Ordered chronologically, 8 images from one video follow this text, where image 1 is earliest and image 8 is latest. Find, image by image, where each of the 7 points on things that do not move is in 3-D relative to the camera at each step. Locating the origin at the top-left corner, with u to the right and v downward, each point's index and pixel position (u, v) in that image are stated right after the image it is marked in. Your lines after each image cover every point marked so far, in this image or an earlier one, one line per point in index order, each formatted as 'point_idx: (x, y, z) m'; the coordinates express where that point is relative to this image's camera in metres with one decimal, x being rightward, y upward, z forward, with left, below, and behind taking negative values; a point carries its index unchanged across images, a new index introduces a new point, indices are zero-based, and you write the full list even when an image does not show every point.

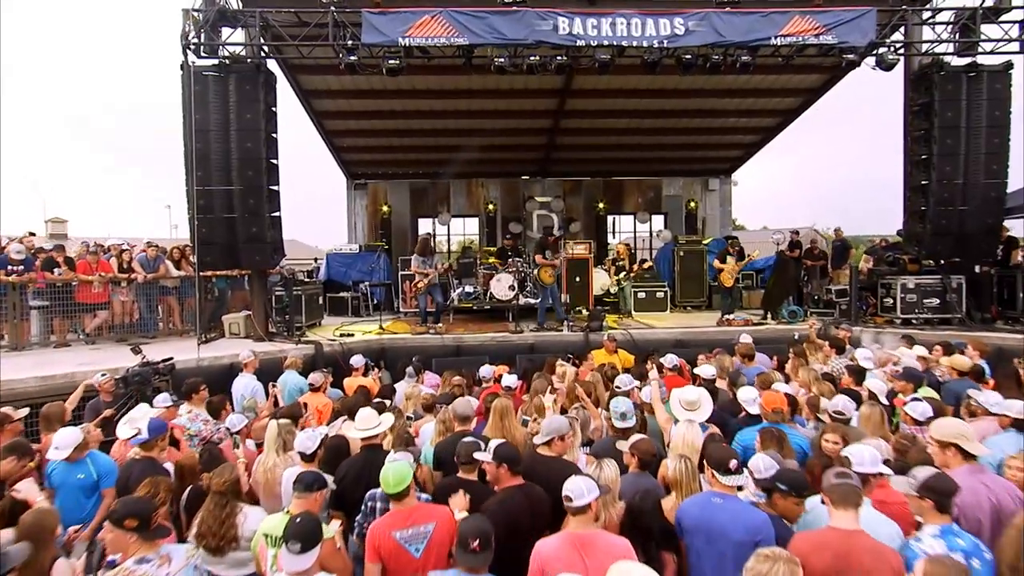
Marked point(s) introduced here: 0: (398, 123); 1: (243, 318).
0: (-2.3, +3.4, +13.5) m
1: (-3.7, -0.4, +9.1) m
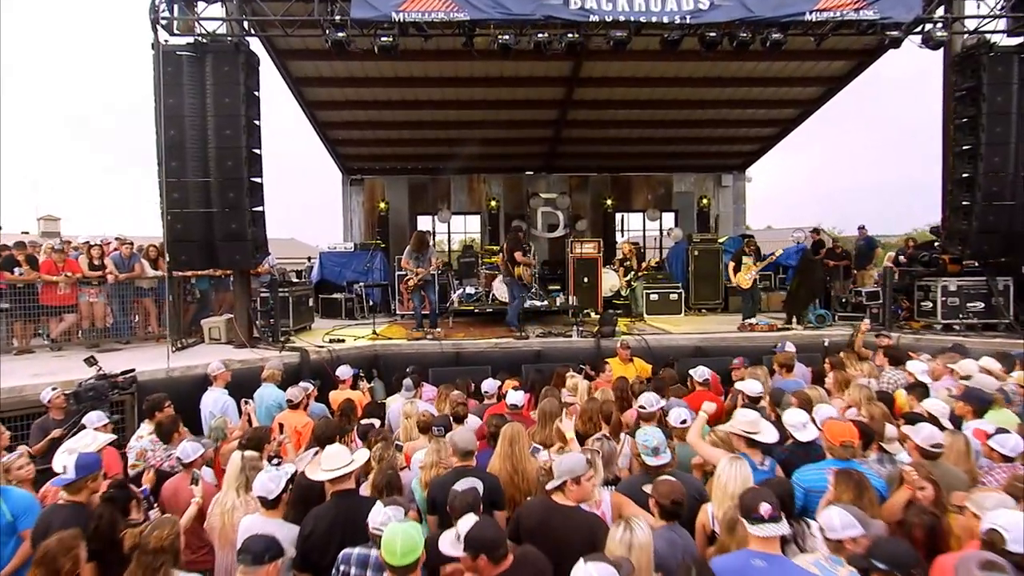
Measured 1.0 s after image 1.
0: (-2.2, +3.4, +12.7) m
1: (-3.6, -0.4, +8.3) m
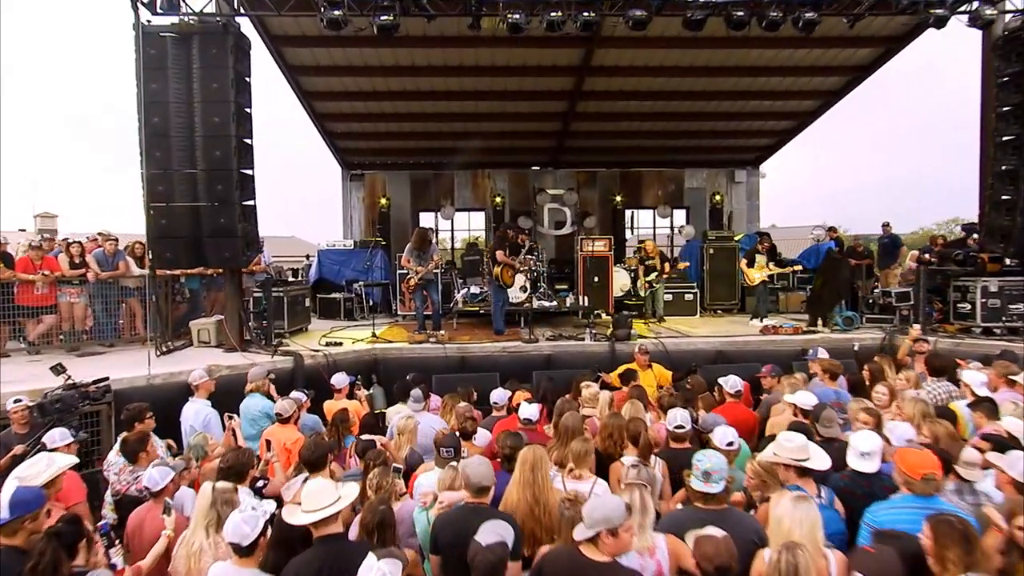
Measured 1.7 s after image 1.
0: (-2.1, +3.4, +12.2) m
1: (-3.5, -0.4, +7.8) m
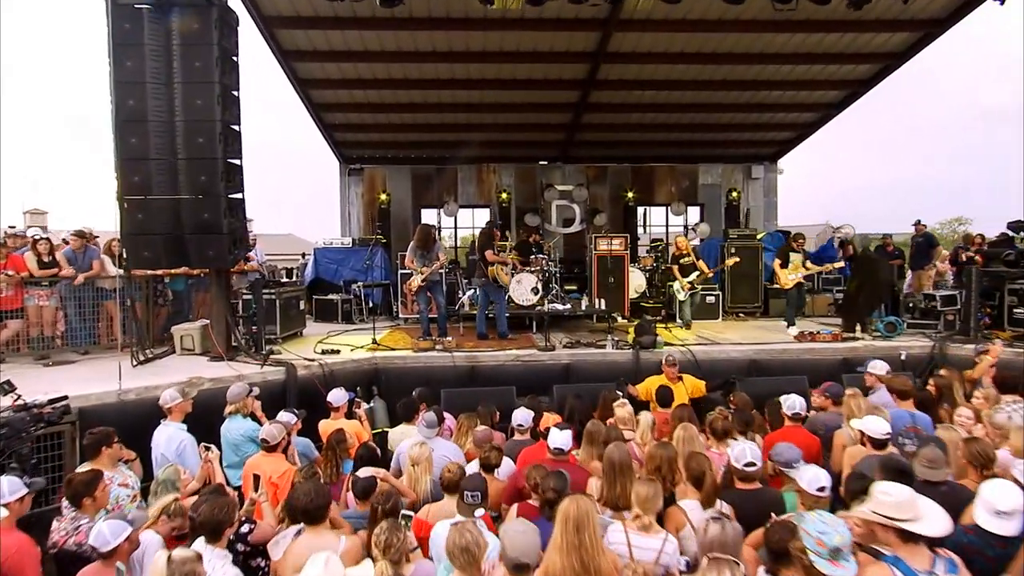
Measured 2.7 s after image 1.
0: (-2.0, +3.4, +11.5) m
1: (-3.4, -0.5, +7.1) m
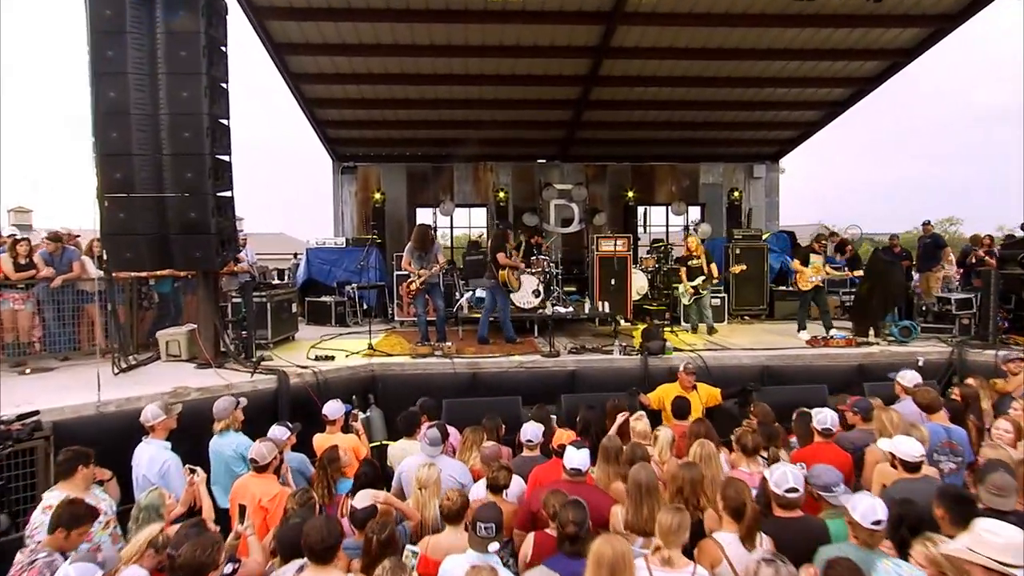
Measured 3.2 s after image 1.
0: (-2.0, +3.3, +11.1) m
1: (-3.3, -0.5, +6.7) m
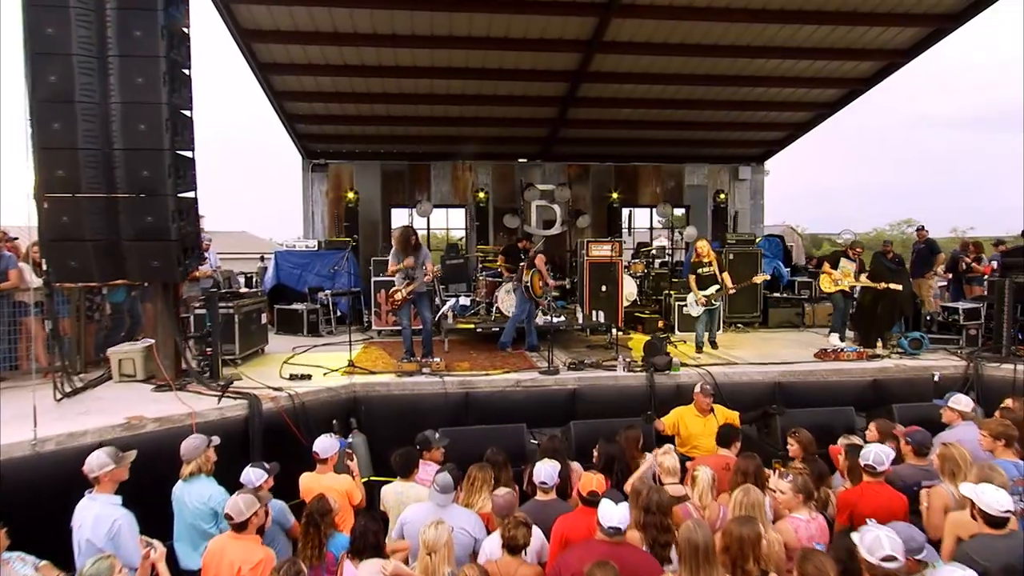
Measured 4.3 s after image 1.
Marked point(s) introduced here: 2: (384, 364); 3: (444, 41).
0: (-2.2, +3.2, +10.4) m
1: (-3.4, -0.6, +6.0) m
2: (-1.3, -0.8, +6.9) m
3: (-1.0, +3.4, +9.2) m
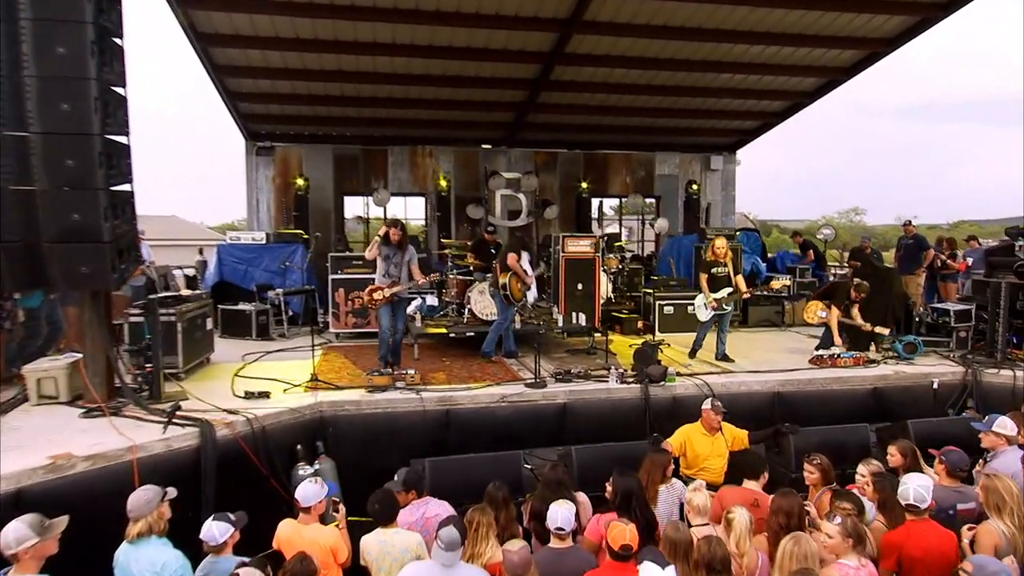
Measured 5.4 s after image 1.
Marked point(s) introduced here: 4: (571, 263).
0: (-2.7, +3.3, +9.6) m
1: (-3.5, -0.6, +5.1) m
2: (-1.5, -0.8, +6.3) m
3: (-1.3, +3.4, +8.4) m
4: (+0.8, +0.3, +8.5) m
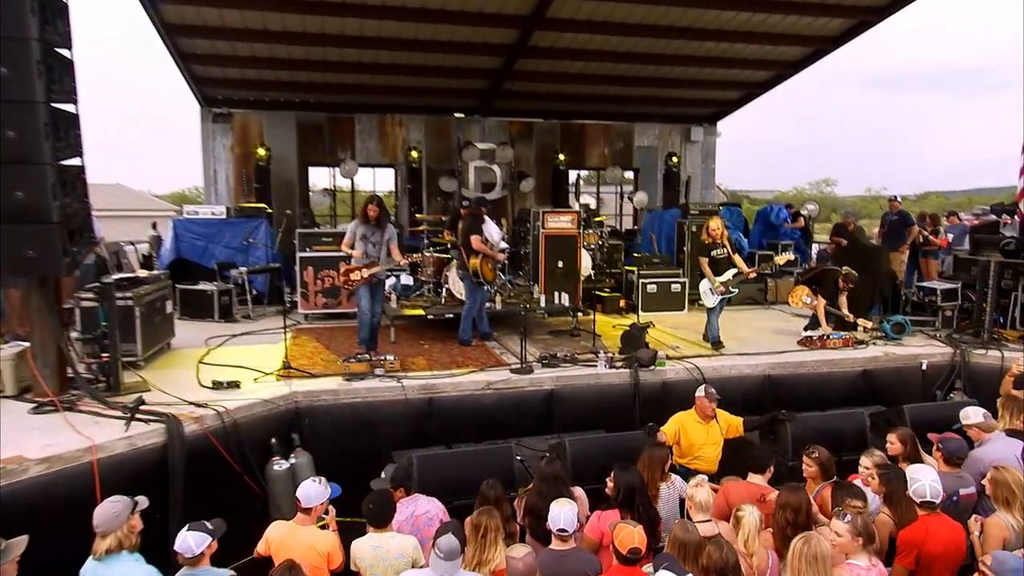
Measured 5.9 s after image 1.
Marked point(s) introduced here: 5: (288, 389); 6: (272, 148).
0: (-2.9, +3.6, +9.0) m
1: (-3.5, -0.5, +4.7) m
2: (-1.7, -0.6, +5.9) m
3: (-1.5, +3.7, +7.9) m
4: (+0.6, +0.6, +8.2) m
5: (-1.7, -0.8, +5.0) m
6: (-4.0, +2.4, +11.5) m
